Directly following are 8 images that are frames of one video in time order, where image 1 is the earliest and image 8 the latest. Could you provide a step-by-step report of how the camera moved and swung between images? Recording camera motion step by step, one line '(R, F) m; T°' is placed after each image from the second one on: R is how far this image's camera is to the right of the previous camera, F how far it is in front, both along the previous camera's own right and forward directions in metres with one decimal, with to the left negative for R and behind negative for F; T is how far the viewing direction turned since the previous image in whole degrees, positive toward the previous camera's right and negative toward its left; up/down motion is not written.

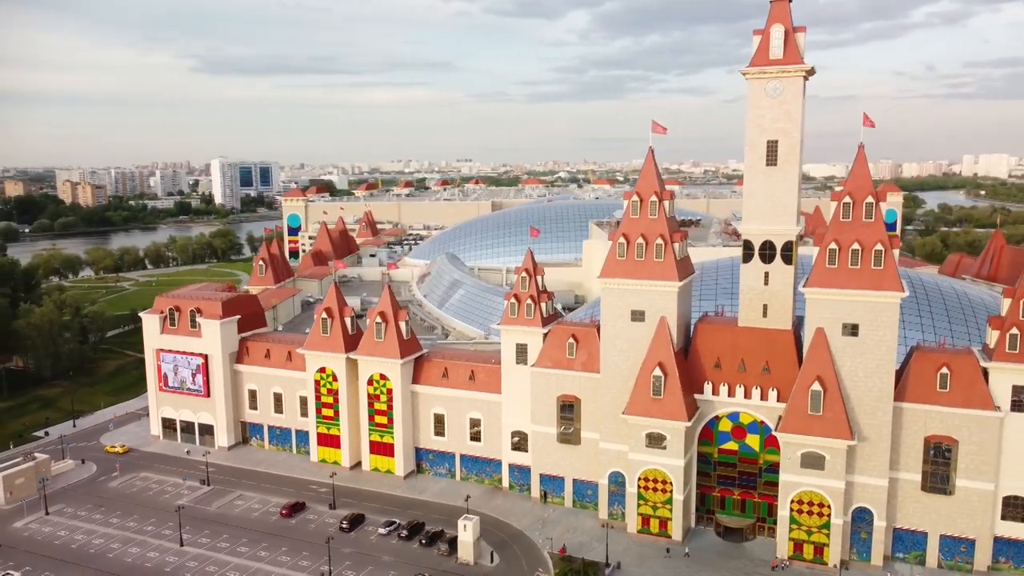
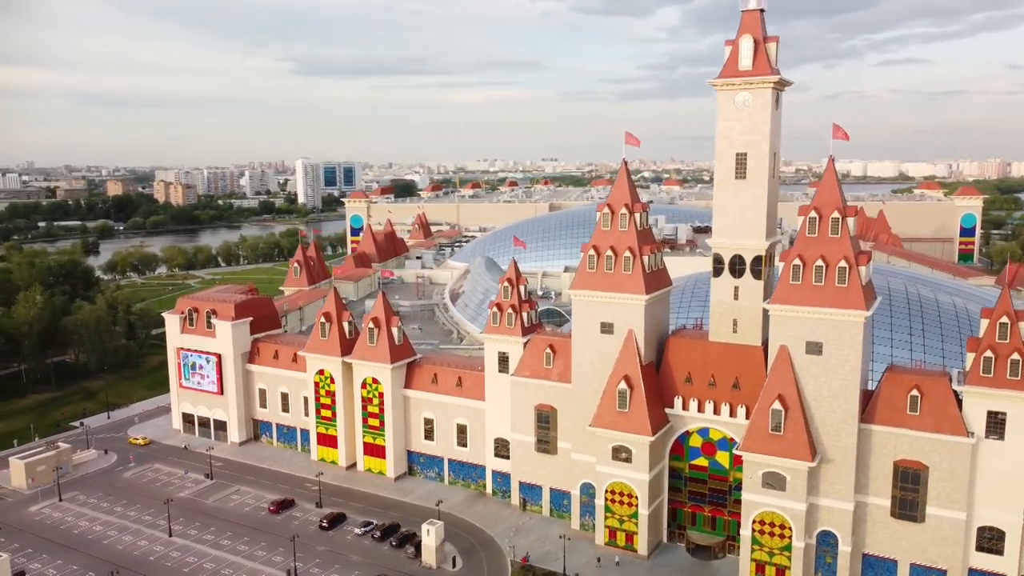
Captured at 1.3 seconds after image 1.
(+5.3, -0.2) m; -6°
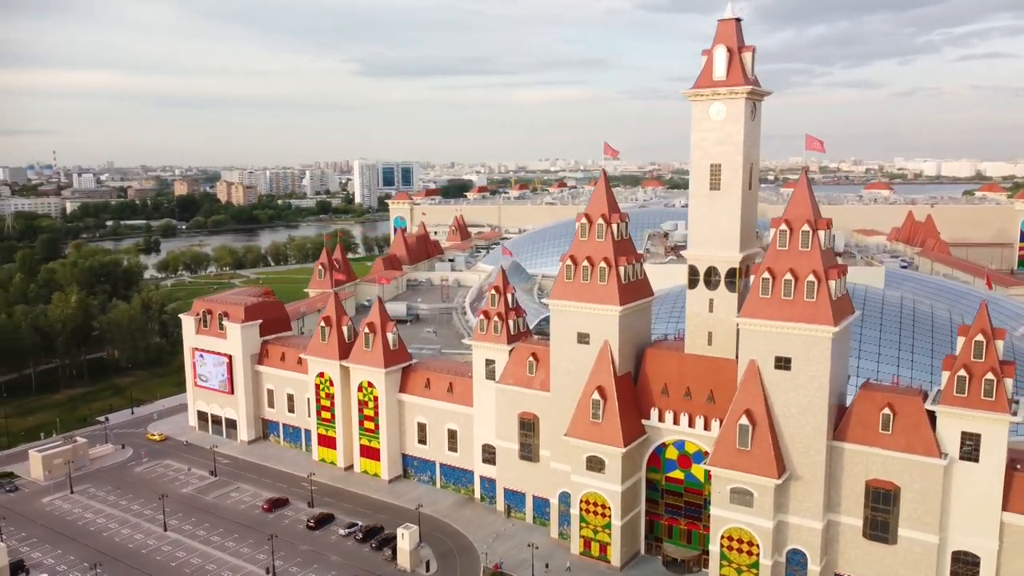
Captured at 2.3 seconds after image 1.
(+3.9, -0.2) m; -4°
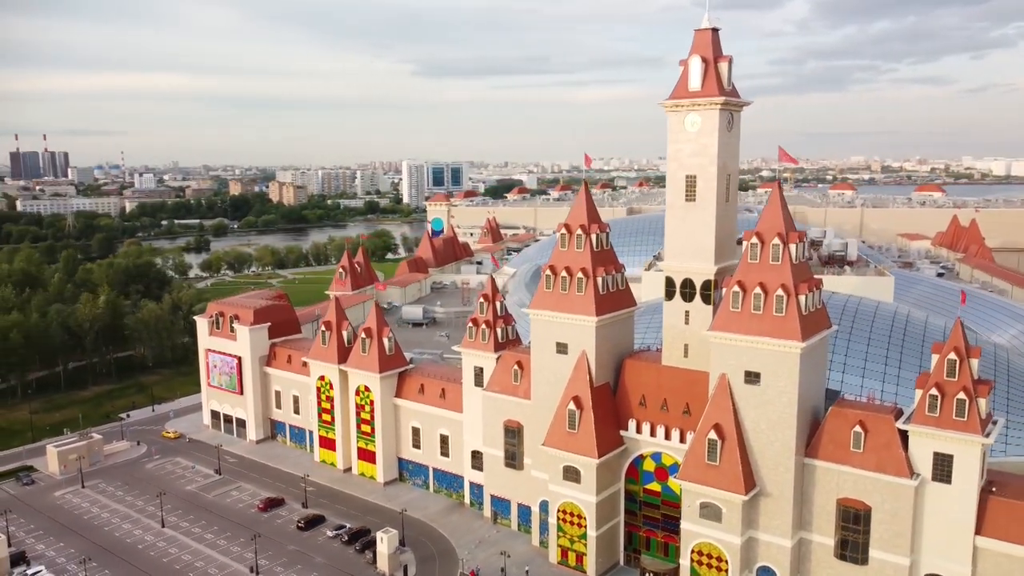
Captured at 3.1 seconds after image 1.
(+3.4, -0.2) m; -4°
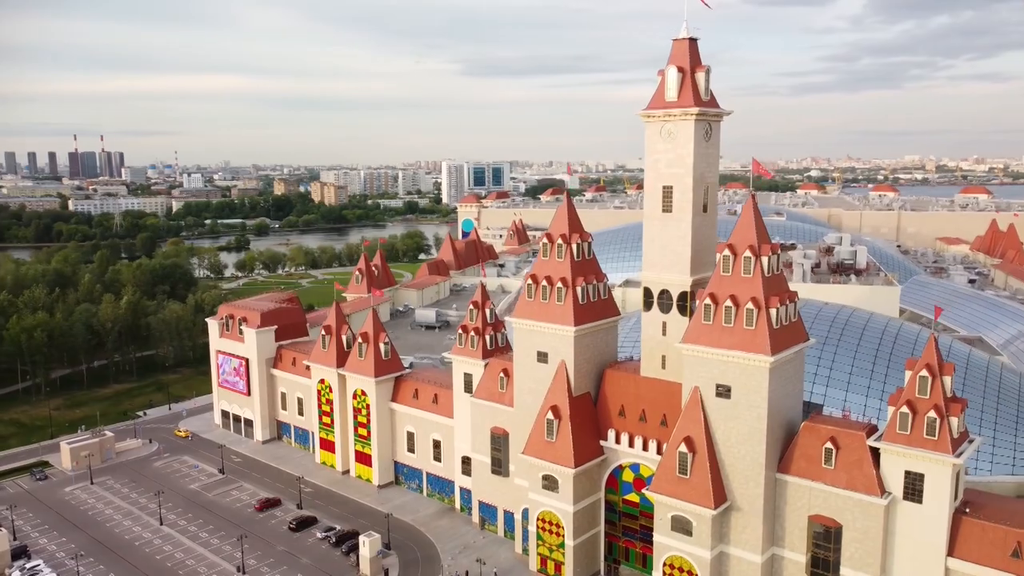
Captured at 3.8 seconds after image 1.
(+2.9, -0.1) m; -3°
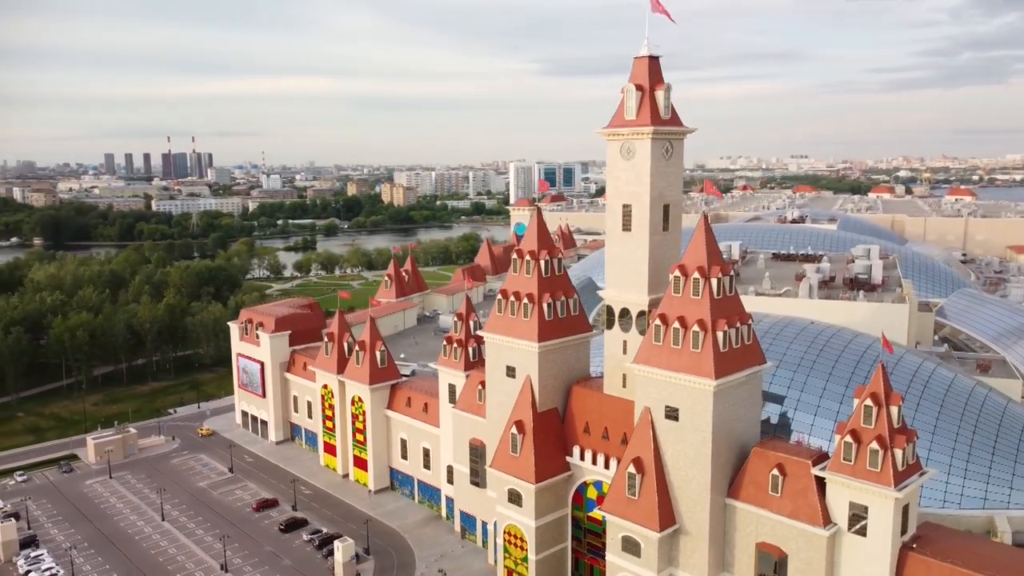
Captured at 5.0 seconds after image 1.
(+5.0, -0.2) m; -5°
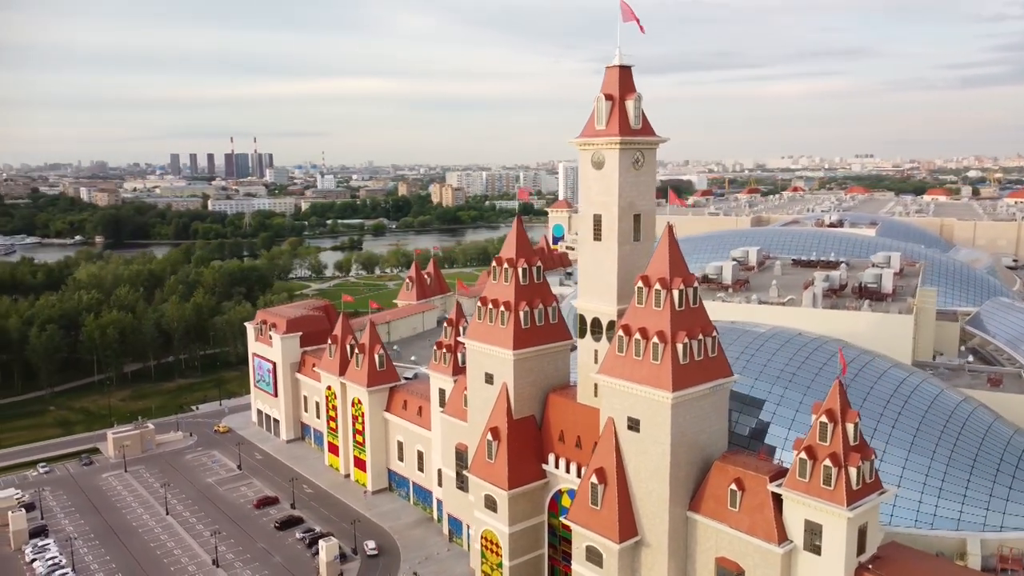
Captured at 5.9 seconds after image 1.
(+3.6, -0.2) m; -4°
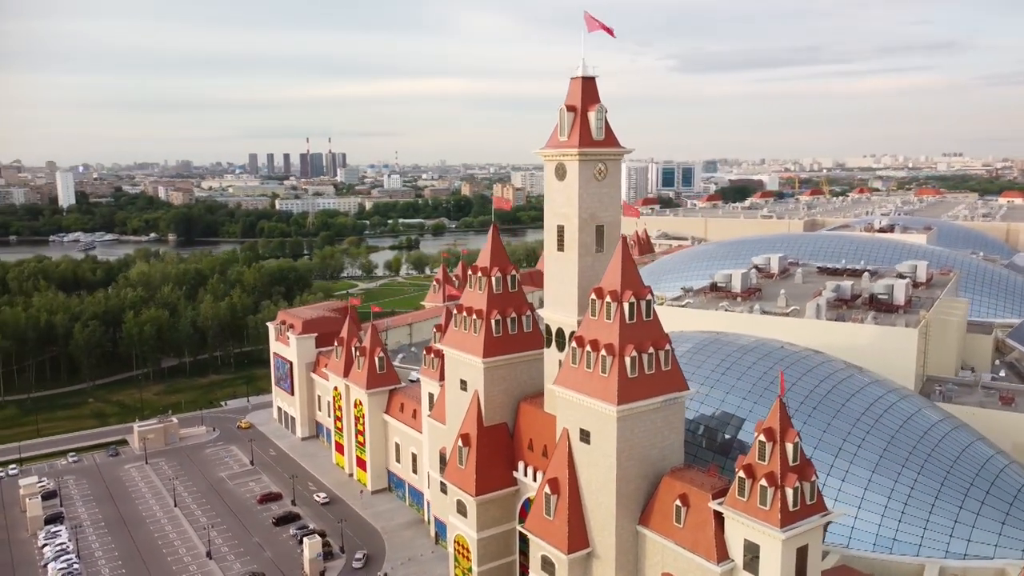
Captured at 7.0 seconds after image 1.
(+4.5, -0.1) m; -5°
